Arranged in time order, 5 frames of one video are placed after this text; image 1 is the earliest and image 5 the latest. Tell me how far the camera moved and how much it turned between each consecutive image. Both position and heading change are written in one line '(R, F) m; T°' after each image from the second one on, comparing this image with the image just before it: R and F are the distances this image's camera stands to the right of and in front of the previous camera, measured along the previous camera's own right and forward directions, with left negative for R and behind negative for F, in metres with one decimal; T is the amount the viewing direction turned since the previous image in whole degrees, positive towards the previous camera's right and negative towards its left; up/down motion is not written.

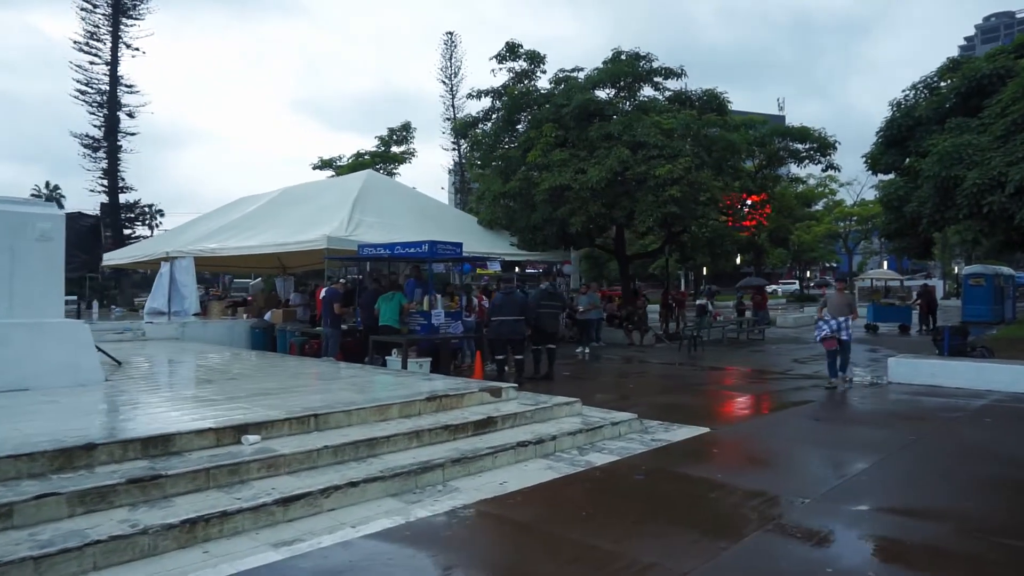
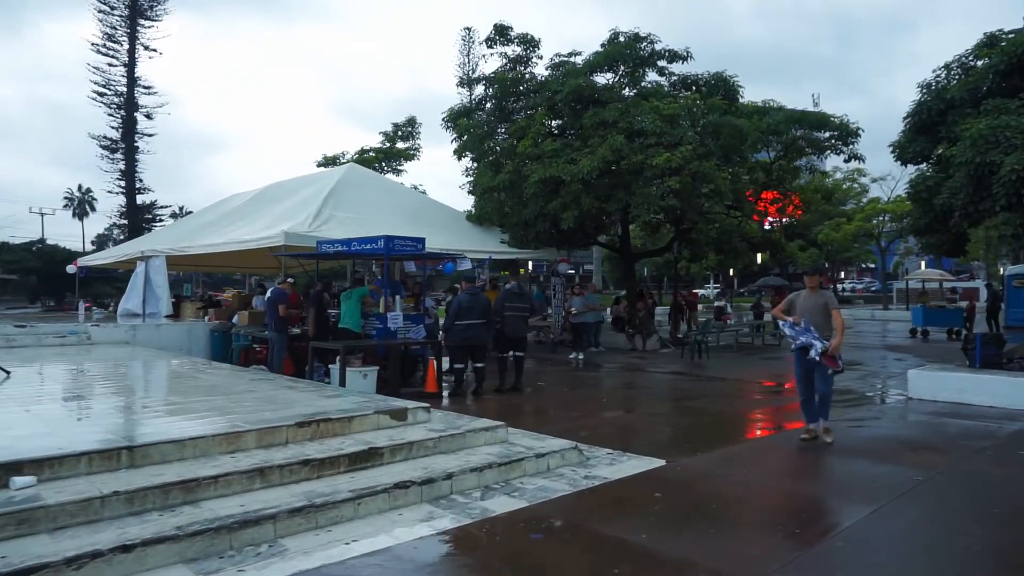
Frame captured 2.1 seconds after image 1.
(+1.1, +1.3) m; -3°
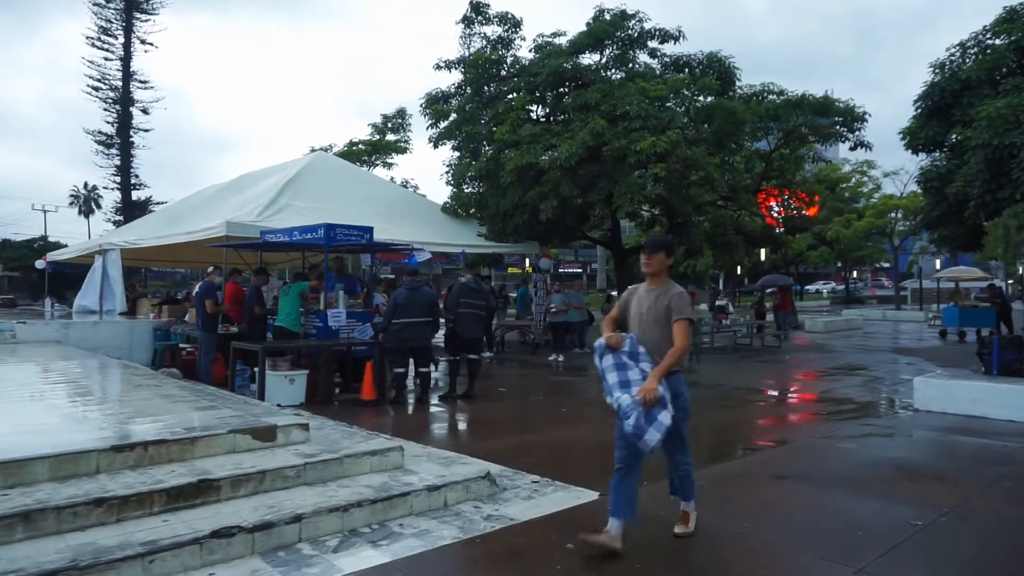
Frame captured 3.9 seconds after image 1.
(+0.8, +1.2) m; -1°
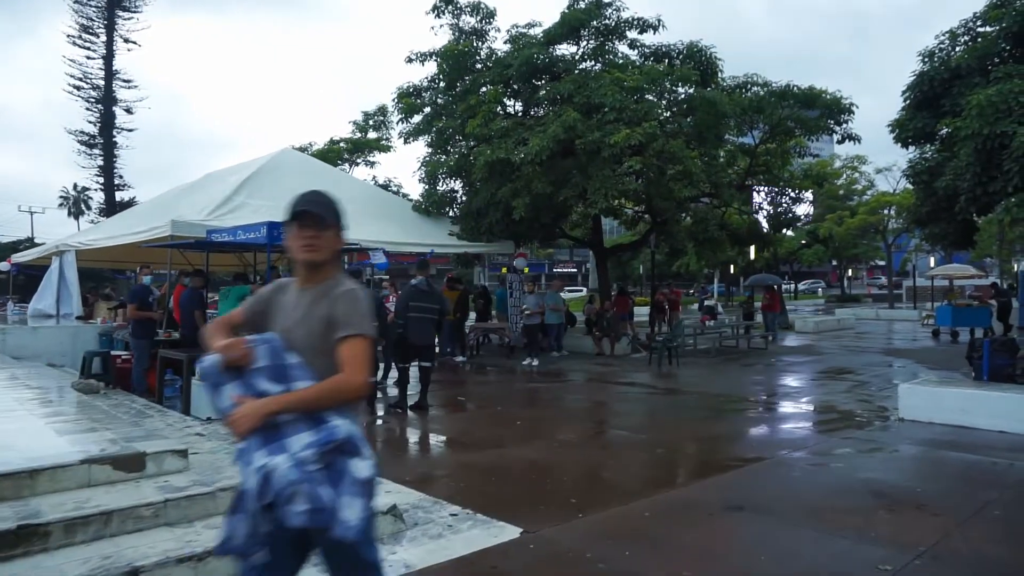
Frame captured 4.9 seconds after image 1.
(+0.6, +0.7) m; 0°
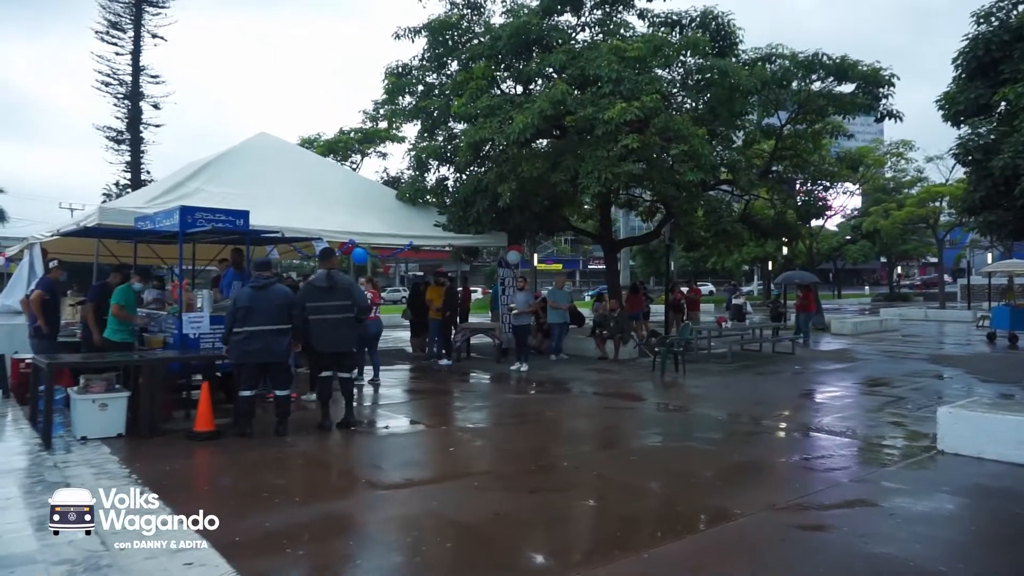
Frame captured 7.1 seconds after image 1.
(+1.0, +1.5) m; -3°
